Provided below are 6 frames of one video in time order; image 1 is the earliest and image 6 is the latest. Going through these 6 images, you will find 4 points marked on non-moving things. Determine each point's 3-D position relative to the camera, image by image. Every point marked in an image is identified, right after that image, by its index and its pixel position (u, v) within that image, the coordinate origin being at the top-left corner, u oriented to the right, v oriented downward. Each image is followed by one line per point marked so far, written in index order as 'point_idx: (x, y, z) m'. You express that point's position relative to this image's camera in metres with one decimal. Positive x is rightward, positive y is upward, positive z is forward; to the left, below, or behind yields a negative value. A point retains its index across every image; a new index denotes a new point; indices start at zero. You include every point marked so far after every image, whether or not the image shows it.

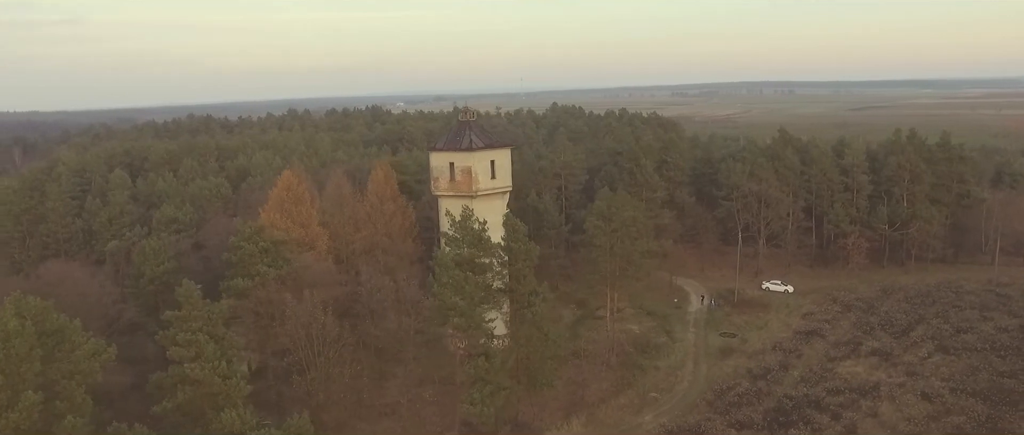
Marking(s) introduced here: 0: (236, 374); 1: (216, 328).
0: (-5.8, -3.3, +15.0) m
1: (-6.5, -2.4, +15.5) m
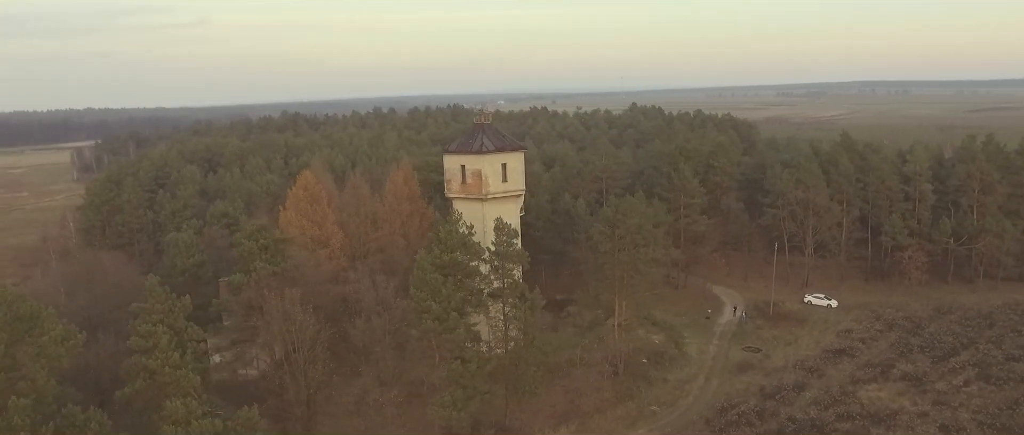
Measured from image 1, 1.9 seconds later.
0: (-7.1, -3.3, +15.7) m
1: (-7.6, -2.4, +16.3) m
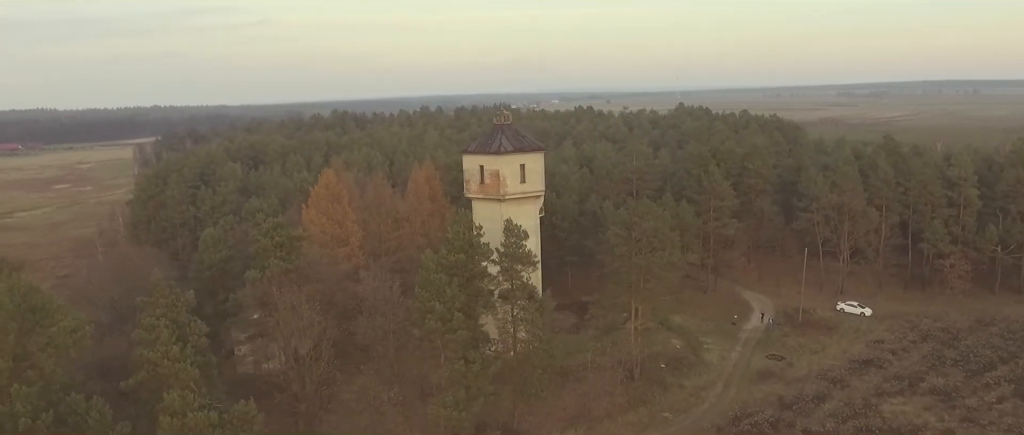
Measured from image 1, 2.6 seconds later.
0: (-7.3, -3.2, +16.2) m
1: (-7.8, -2.3, +16.8) m
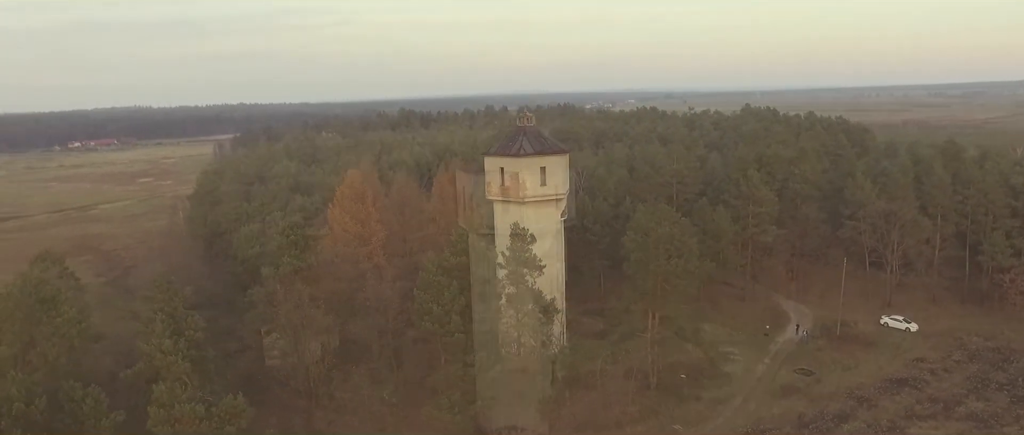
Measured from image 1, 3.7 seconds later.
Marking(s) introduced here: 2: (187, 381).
0: (-7.7, -3.2, +16.7) m
1: (-8.1, -2.3, +17.4) m
2: (-7.5, -3.9, +16.7) m
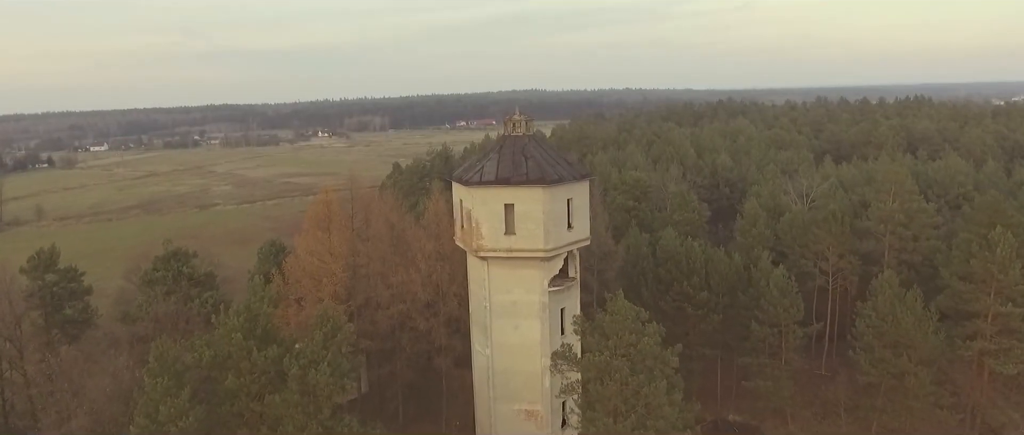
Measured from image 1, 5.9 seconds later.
0: (-7.7, -3.7, +14.0) m
1: (-8.1, -2.8, +14.7) m
2: (-7.5, -4.4, +14.0) m
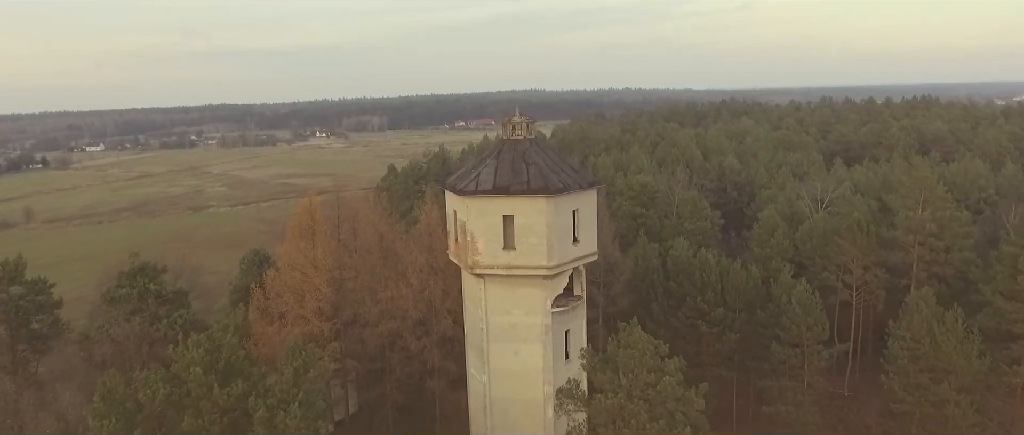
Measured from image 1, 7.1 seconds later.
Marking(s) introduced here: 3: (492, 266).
0: (-7.7, -4.0, +12.0) m
1: (-8.1, -3.1, +12.7) m
2: (-7.5, -4.7, +12.0) m
3: (-0.5, -1.2, +17.2) m
